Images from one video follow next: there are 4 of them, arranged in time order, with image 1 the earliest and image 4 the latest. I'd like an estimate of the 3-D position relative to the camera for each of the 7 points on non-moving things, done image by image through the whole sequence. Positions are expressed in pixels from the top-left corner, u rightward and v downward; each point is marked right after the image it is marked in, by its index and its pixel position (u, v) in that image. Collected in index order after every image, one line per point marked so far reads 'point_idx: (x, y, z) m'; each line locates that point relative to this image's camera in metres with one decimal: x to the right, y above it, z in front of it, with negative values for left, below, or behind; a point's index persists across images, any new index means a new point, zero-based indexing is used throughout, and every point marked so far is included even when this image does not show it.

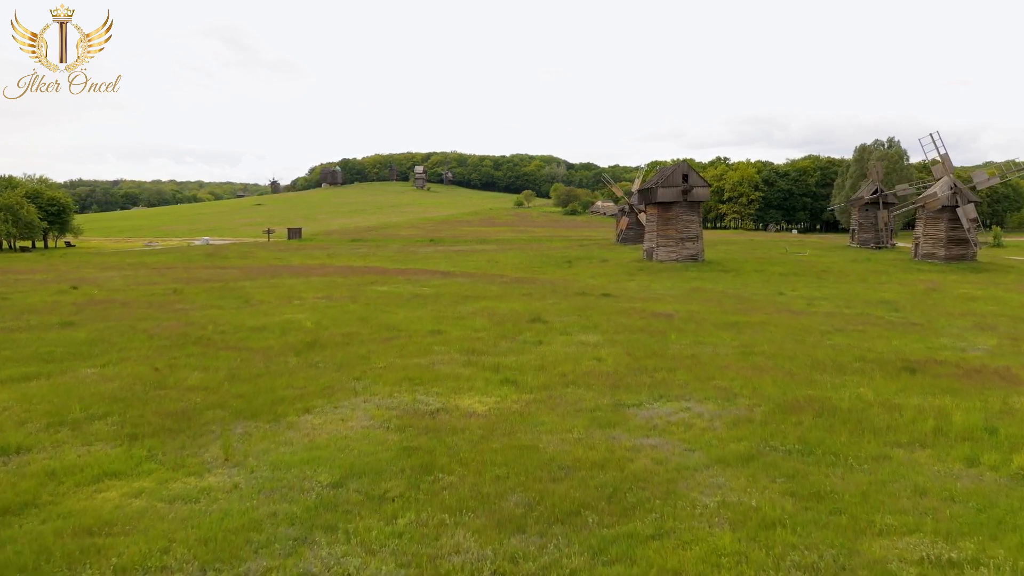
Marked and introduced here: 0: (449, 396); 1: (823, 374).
0: (-0.7, -1.2, +13.0) m
1: (+4.0, -1.1, +15.3) m
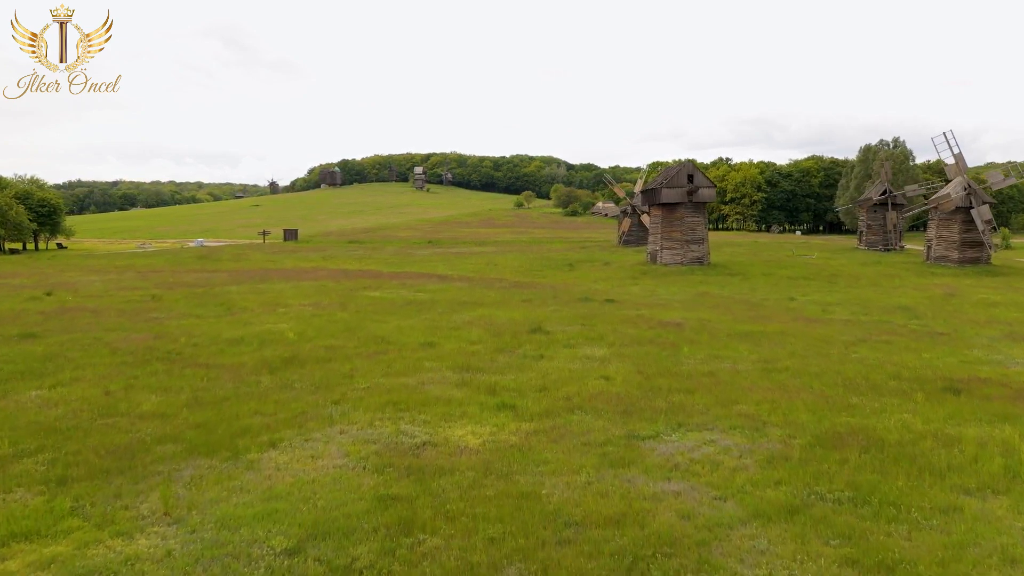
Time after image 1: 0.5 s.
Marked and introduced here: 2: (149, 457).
0: (-0.7, -1.3, +11.4) m
1: (+4.0, -1.2, +13.7) m
2: (-3.1, -1.4, +10.0) m
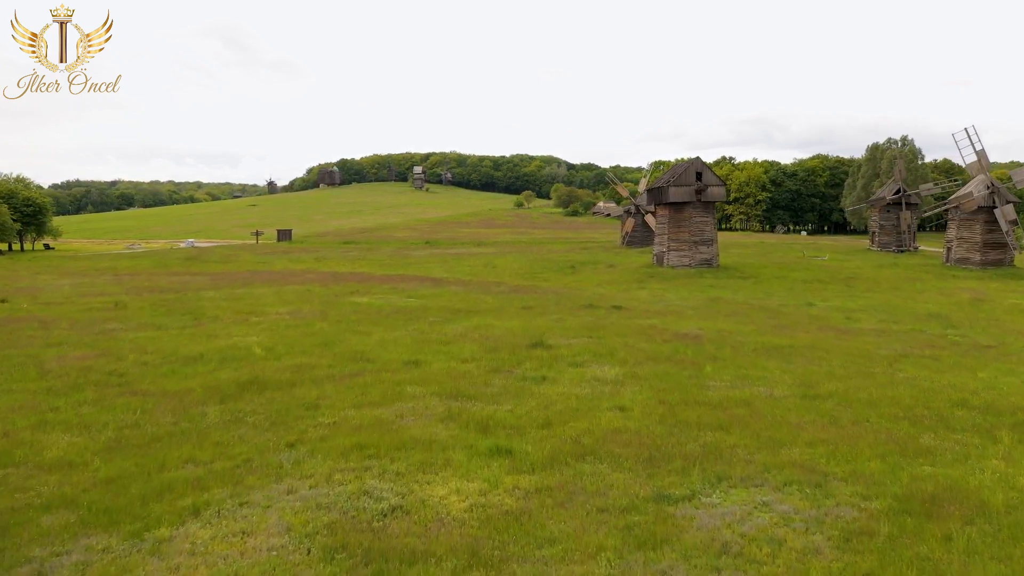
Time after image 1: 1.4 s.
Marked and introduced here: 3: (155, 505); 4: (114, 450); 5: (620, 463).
0: (-0.7, -1.5, +9.0) m
1: (+4.0, -1.4, +11.3) m
2: (-3.1, -1.6, +7.5) m
3: (-2.5, -1.5, +8.2) m
4: (-3.4, -1.4, +10.0) m
5: (+0.9, -1.4, +9.6) m
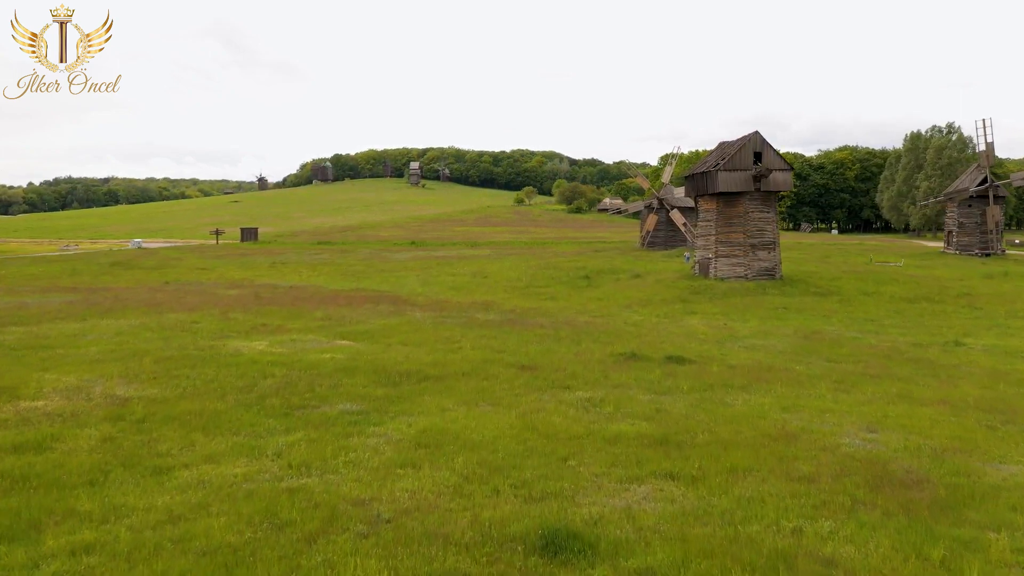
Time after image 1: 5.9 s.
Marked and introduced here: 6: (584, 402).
0: (-0.9, -2.1, -2.7) m
1: (+3.8, -2.0, -0.4) m
2: (-3.2, -2.2, -4.1) m
3: (-2.6, -2.1, -3.5) m
4: (-3.5, -2.0, -1.7) m
5: (+0.7, -2.0, -2.1) m
6: (+0.8, -1.2, +13.0) m
